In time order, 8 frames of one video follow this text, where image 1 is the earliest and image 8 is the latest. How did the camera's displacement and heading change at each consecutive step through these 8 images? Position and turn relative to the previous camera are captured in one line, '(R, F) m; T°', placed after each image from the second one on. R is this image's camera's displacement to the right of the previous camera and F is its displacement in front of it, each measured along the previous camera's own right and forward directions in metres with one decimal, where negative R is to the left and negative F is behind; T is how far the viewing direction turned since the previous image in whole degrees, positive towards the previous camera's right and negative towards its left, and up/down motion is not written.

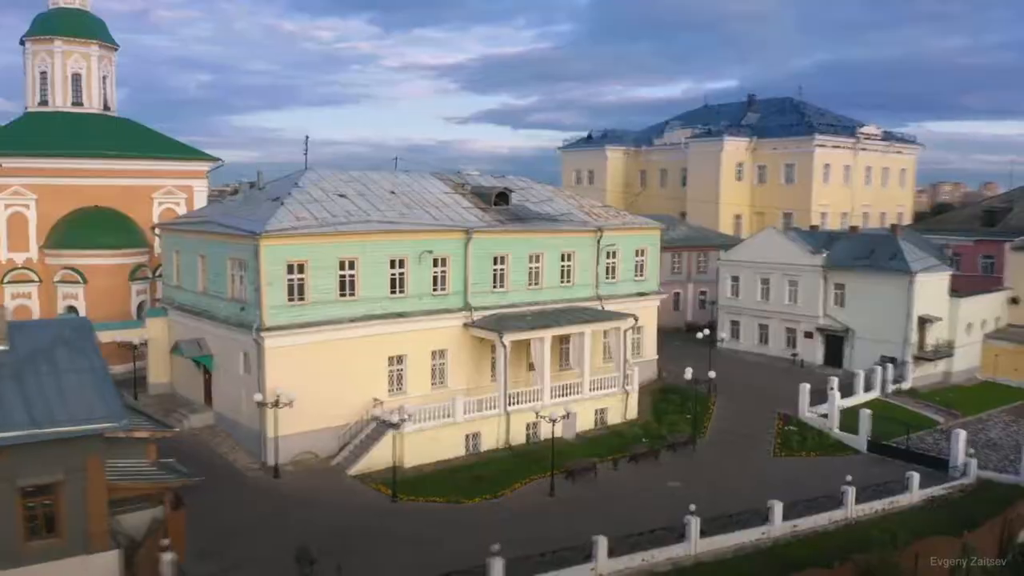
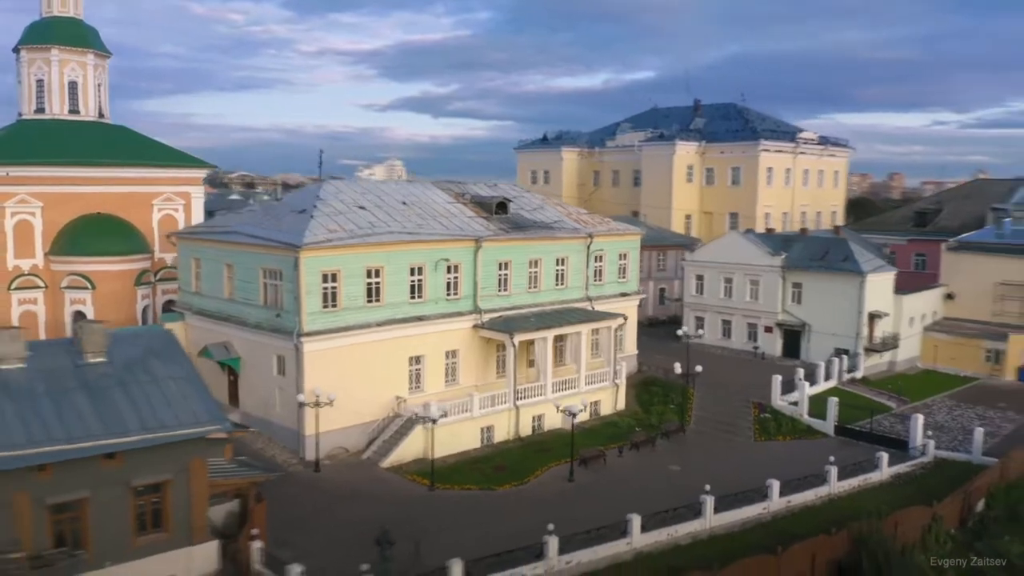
(-2.3, -1.7) m; +5°
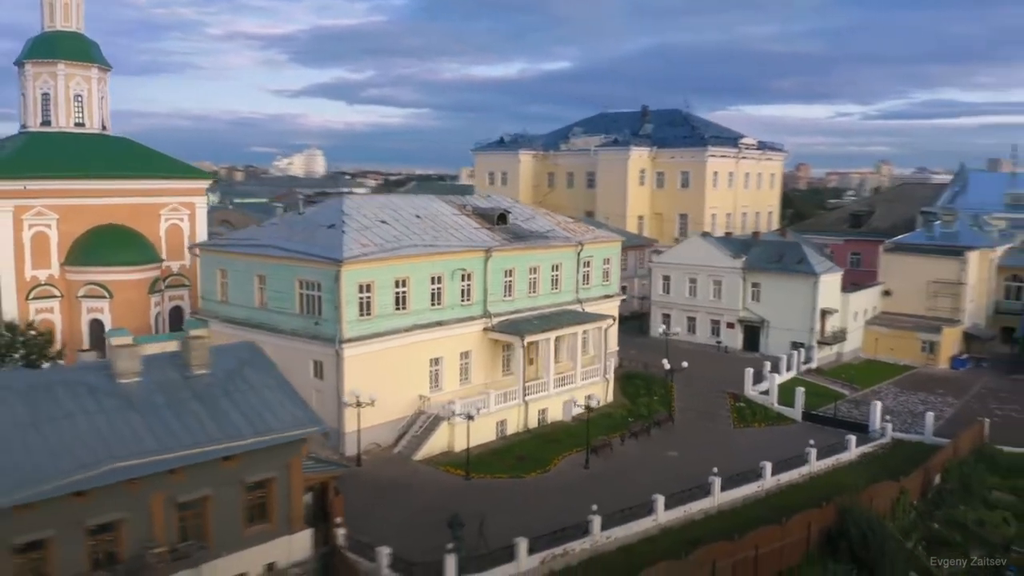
(-2.6, -2.1) m; +5°
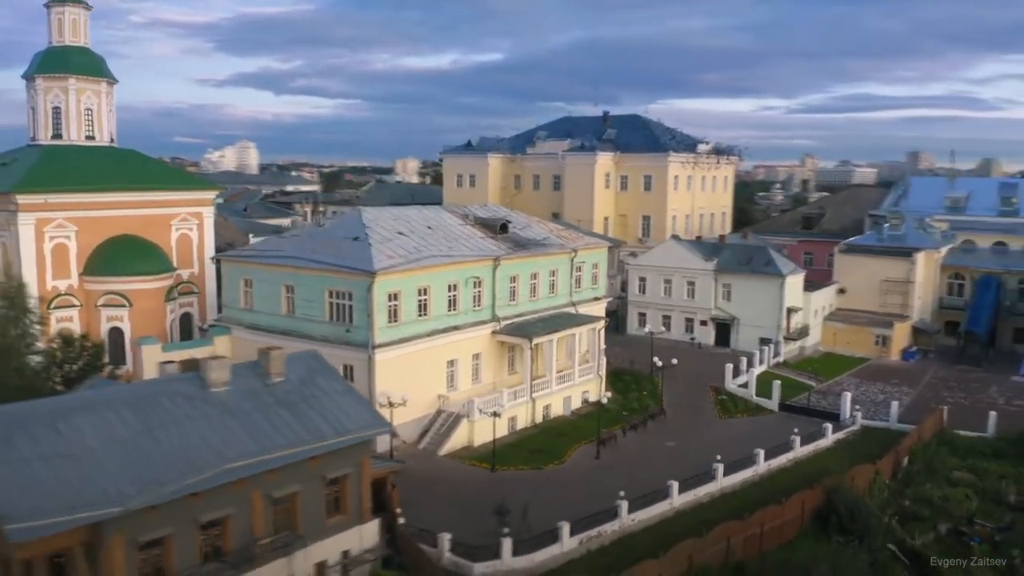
(-2.3, -1.9) m; +4°
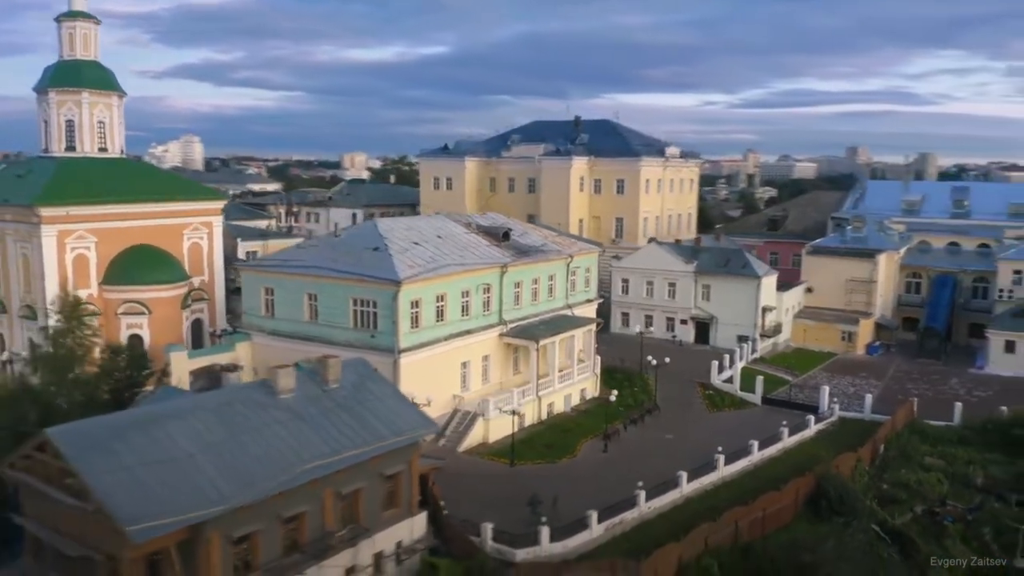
(-2.0, -1.7) m; +3°
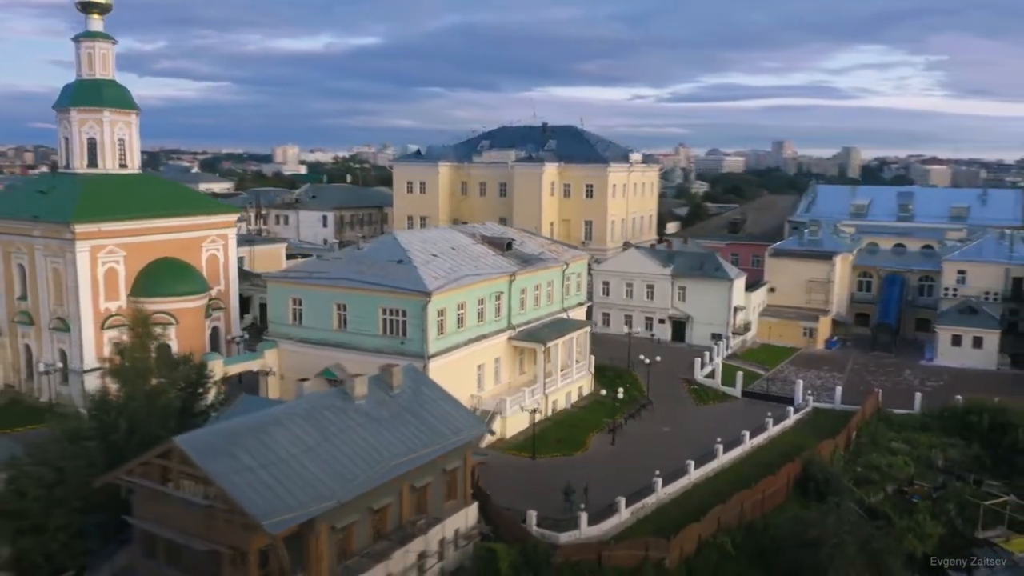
(-2.7, -2.3) m; +4°
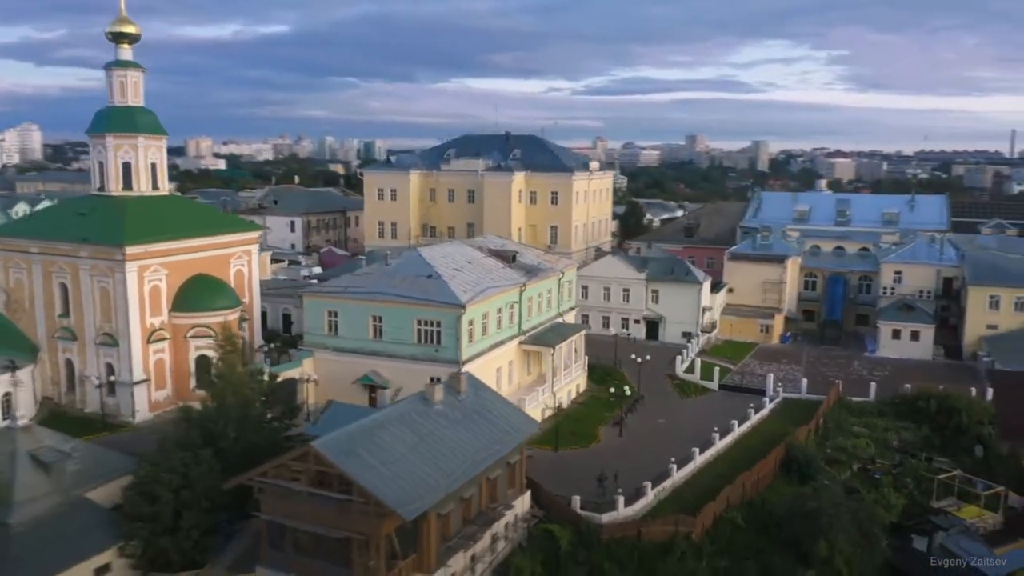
(-3.7, -3.2) m; +5°
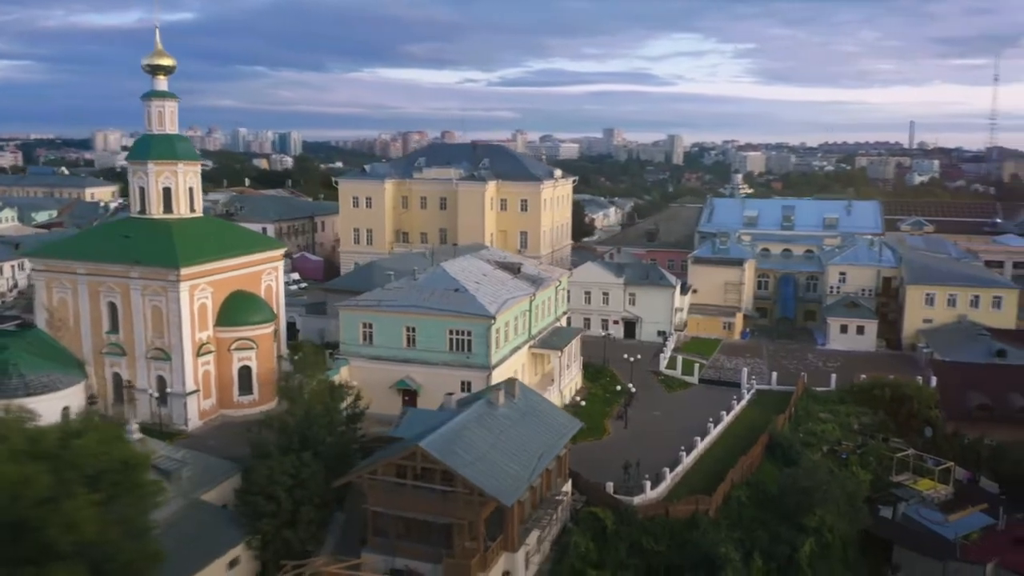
(-4.1, -3.5) m; +5°
